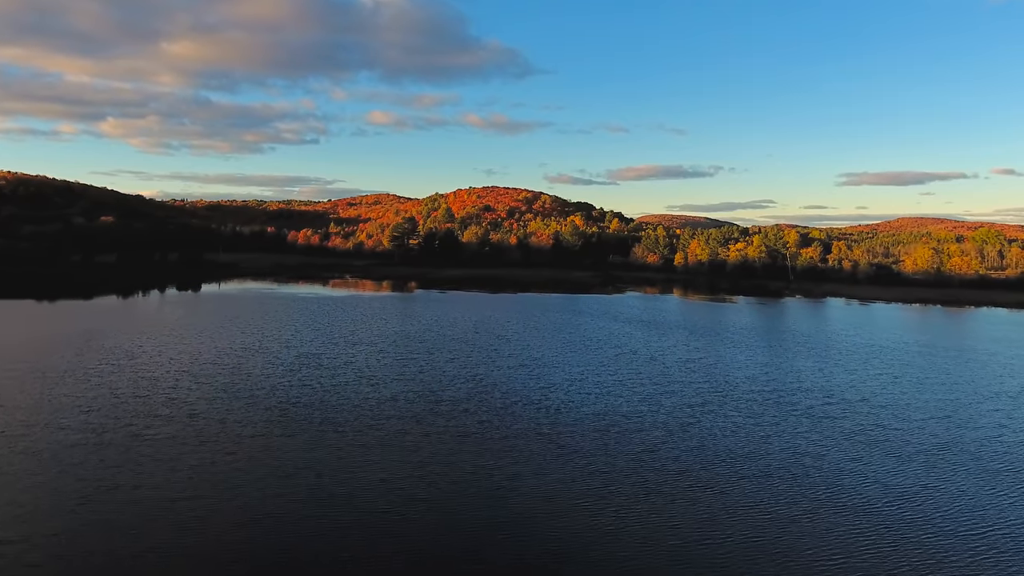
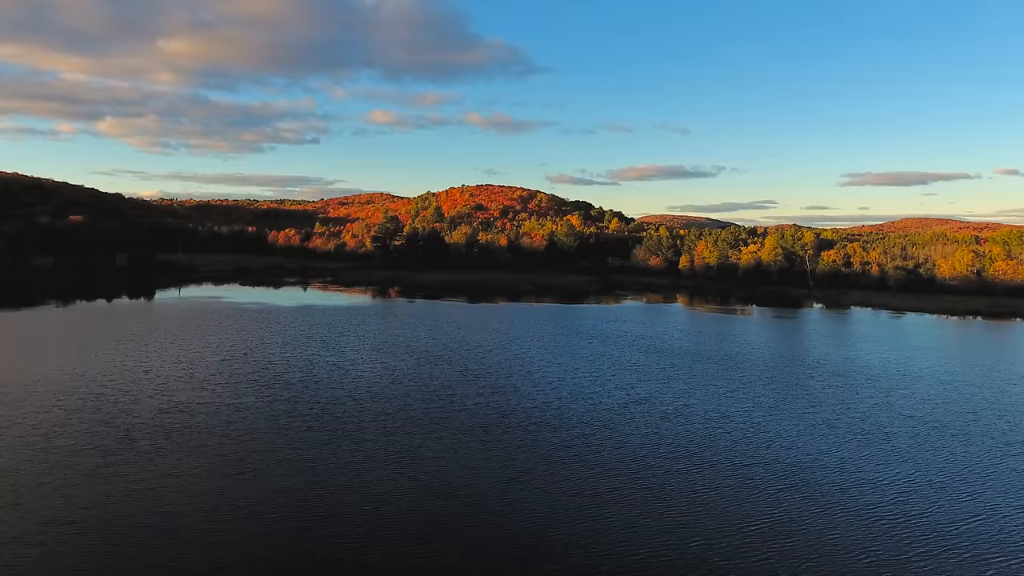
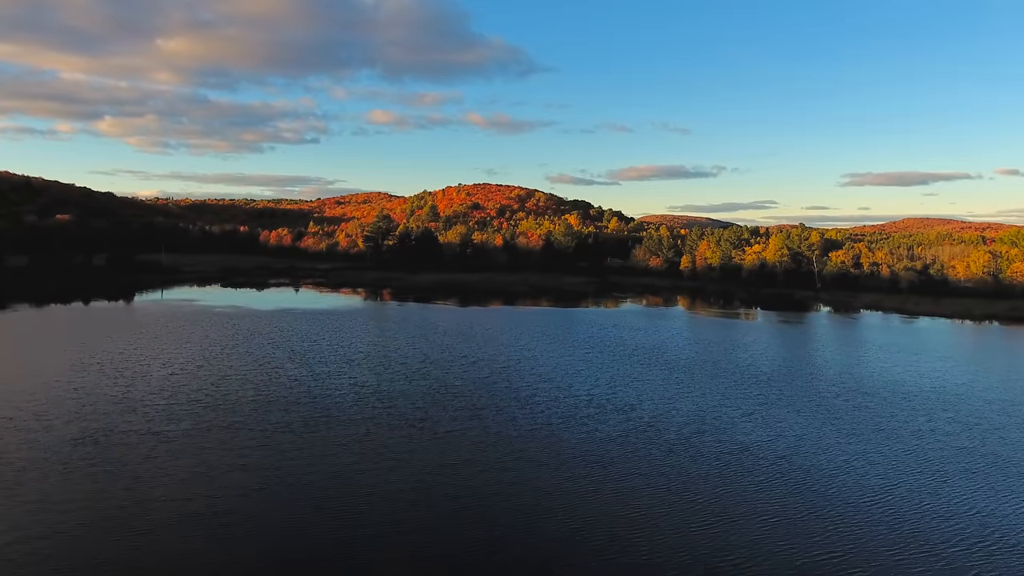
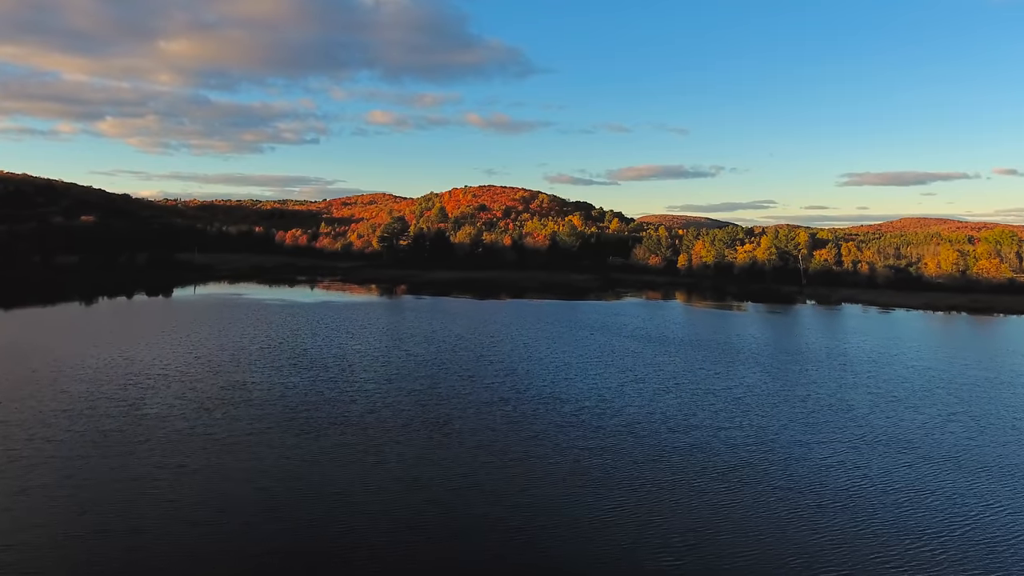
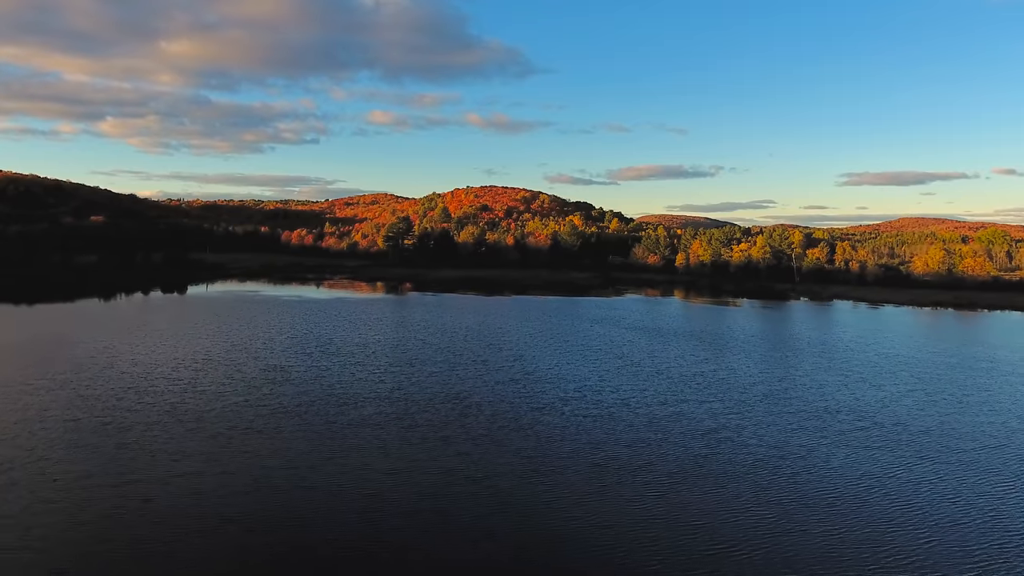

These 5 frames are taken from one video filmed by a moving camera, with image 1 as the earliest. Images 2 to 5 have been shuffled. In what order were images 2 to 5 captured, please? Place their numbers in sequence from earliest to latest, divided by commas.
5, 4, 2, 3
